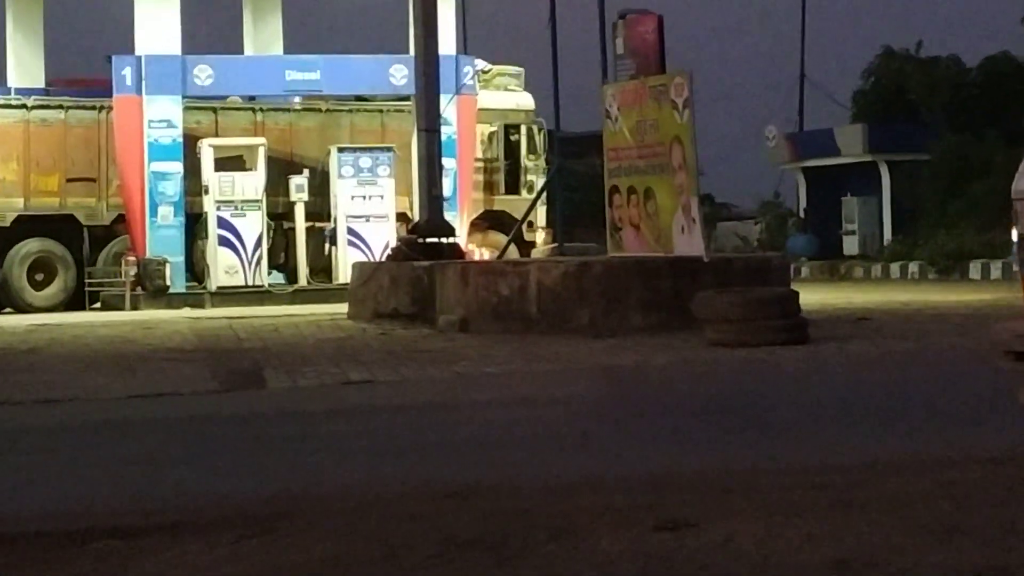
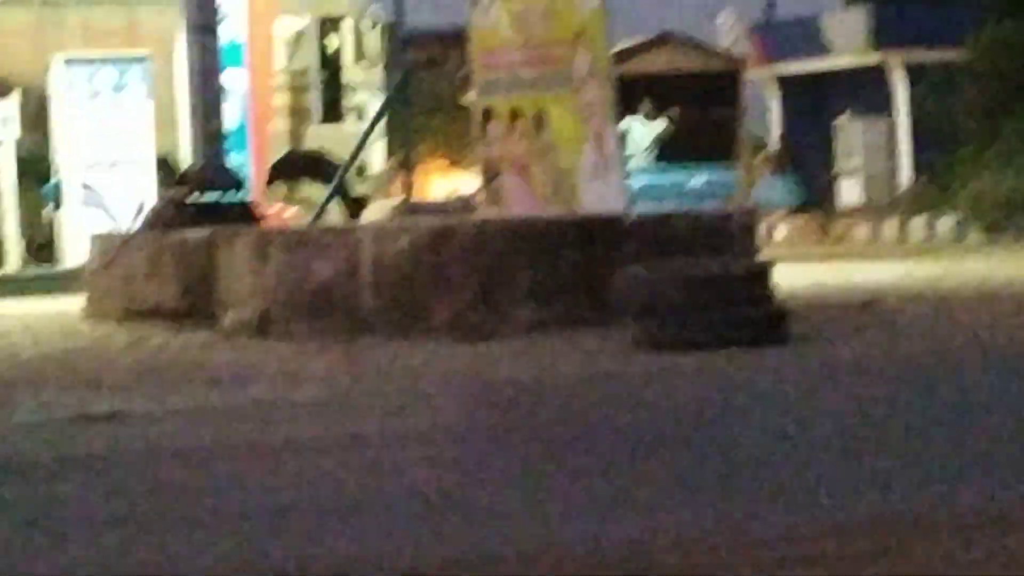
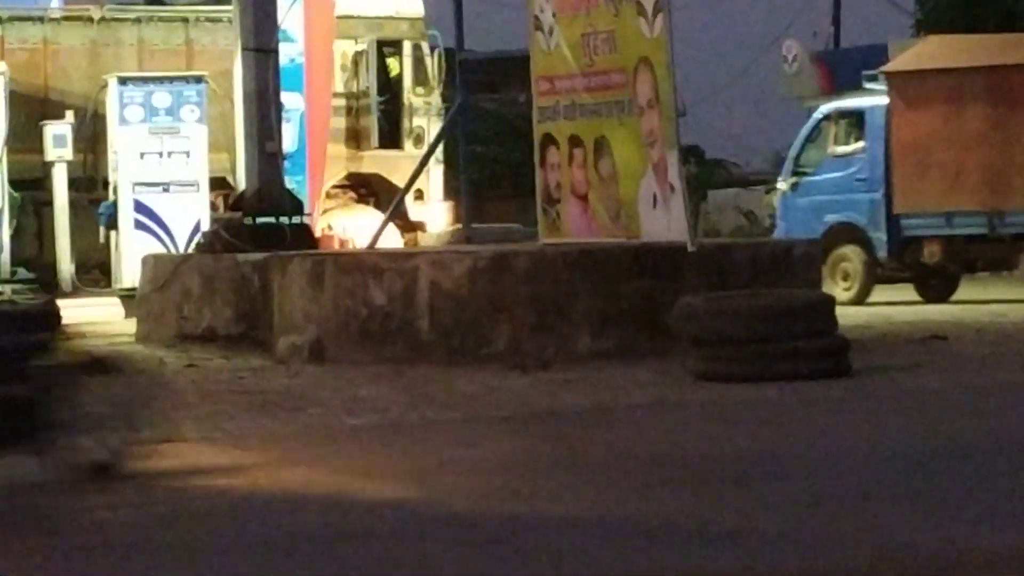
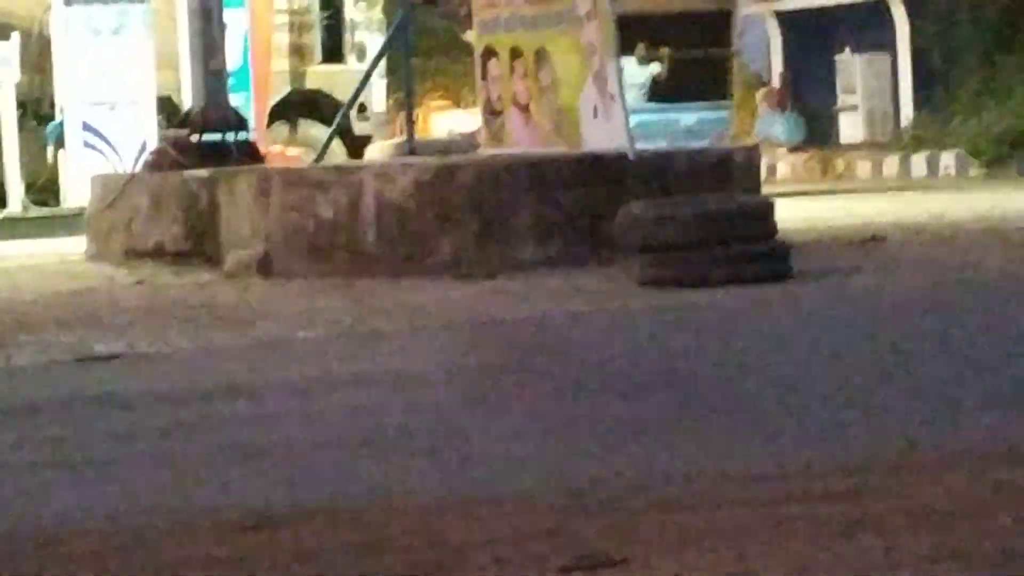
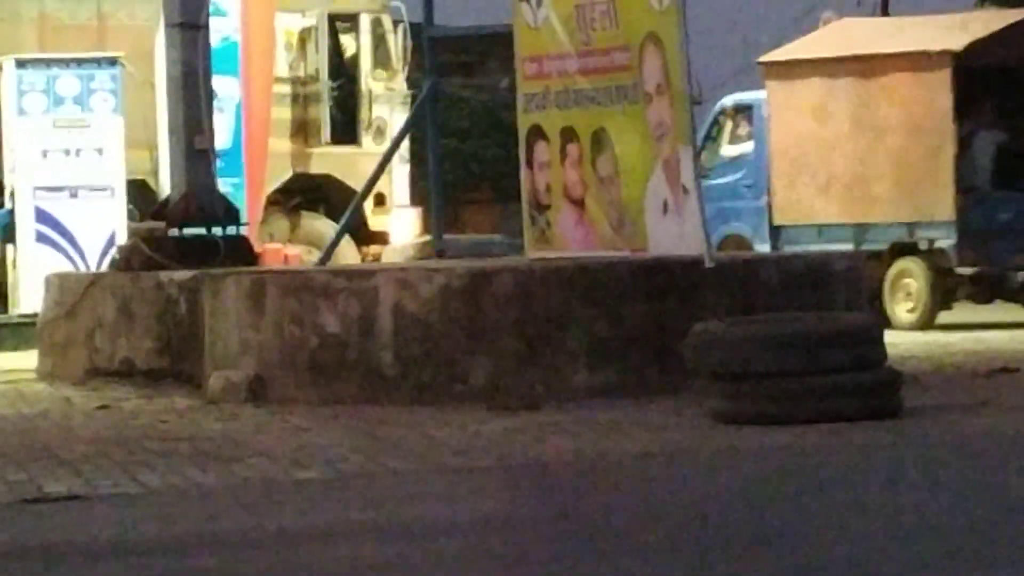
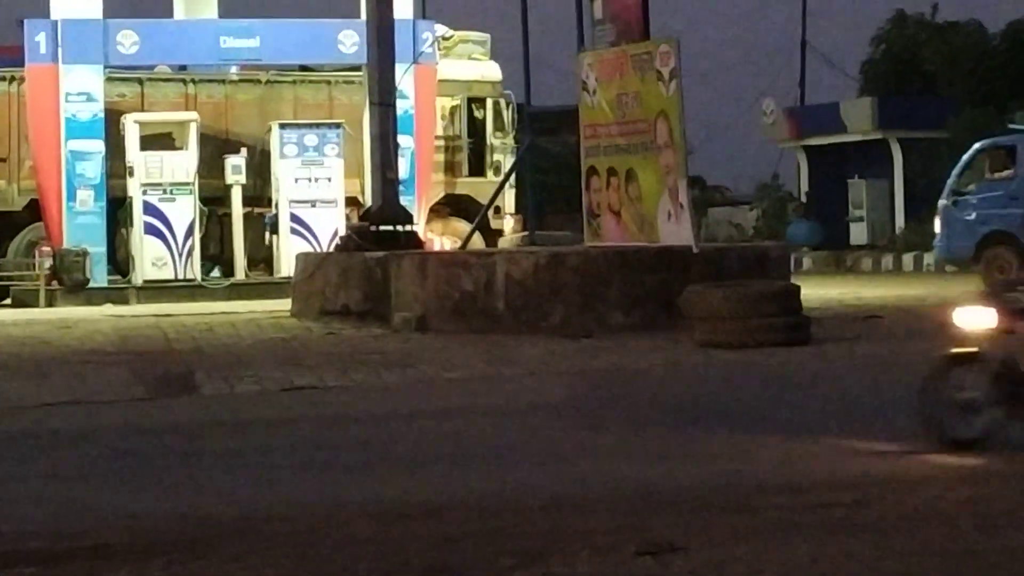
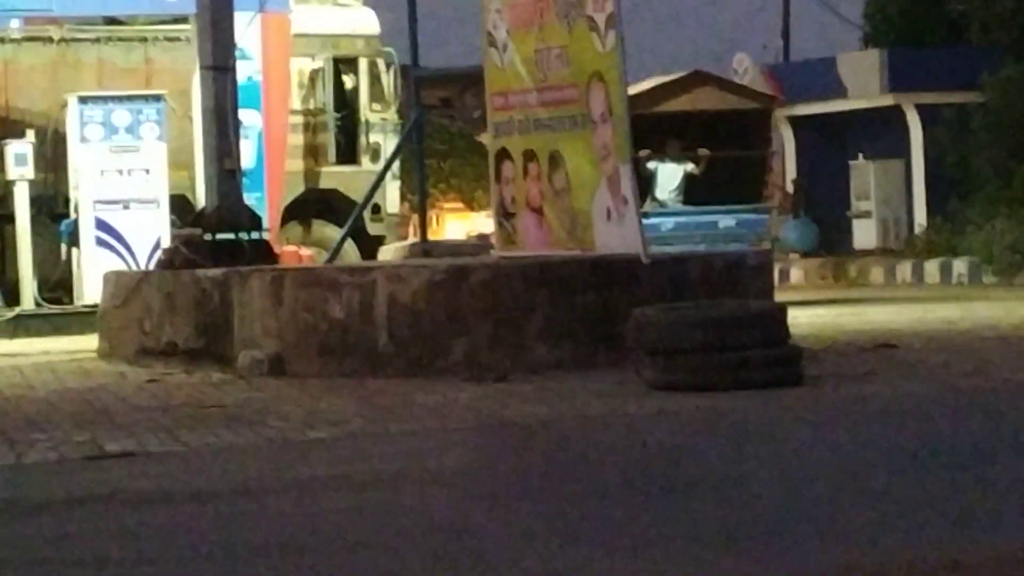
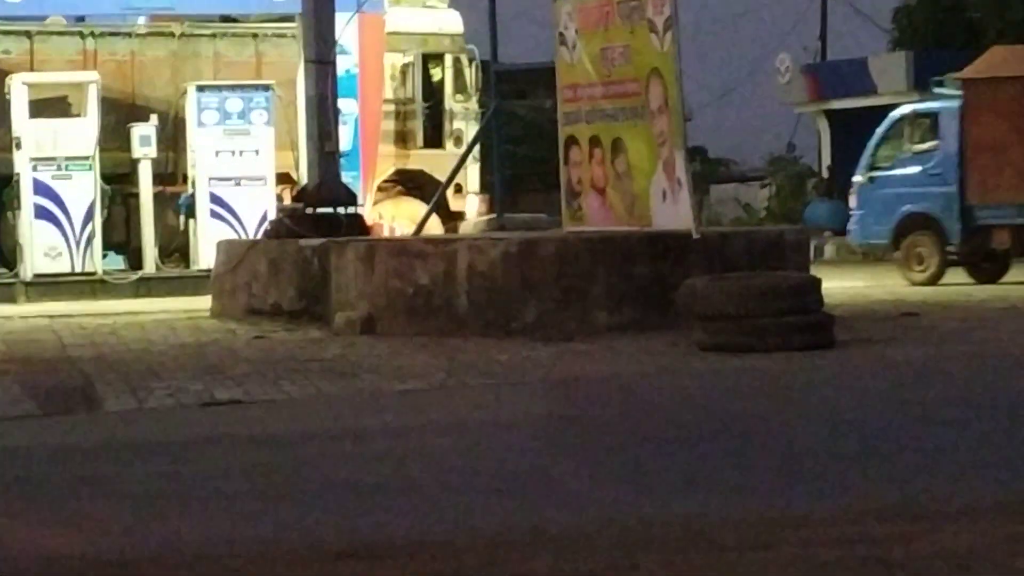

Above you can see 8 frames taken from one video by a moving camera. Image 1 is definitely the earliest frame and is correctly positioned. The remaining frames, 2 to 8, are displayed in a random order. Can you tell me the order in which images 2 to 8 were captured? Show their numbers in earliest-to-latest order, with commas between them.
6, 8, 3, 5, 7, 2, 4
